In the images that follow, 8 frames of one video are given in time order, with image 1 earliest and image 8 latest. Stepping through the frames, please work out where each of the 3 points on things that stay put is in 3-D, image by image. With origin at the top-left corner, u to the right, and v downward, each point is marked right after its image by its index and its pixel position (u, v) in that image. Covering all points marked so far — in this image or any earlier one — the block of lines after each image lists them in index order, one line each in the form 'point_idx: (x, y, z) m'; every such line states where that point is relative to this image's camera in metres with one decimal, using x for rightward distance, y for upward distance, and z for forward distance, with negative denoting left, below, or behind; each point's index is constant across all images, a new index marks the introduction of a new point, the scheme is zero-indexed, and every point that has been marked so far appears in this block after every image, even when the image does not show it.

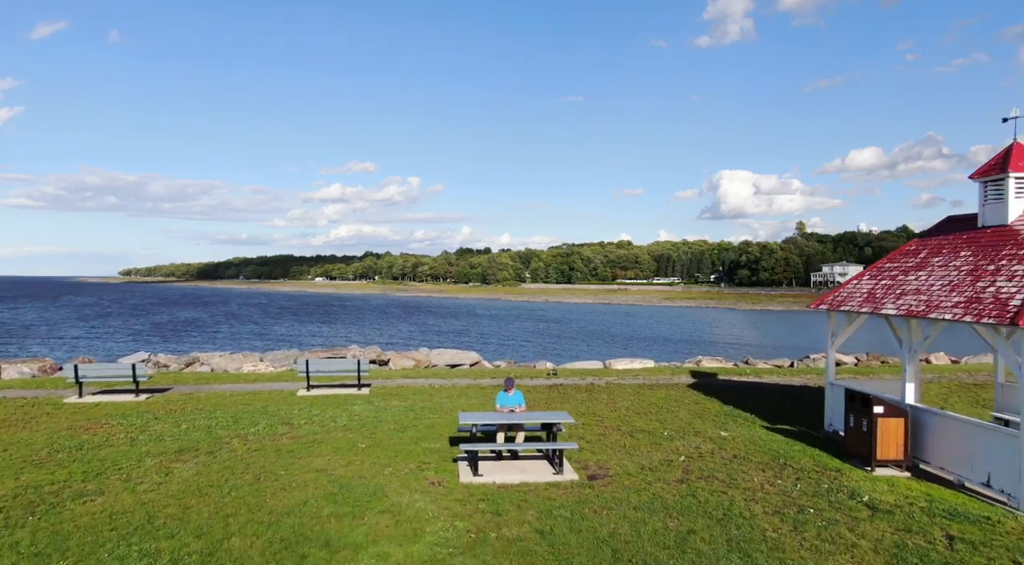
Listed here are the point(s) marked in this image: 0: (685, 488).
0: (+1.8, -2.1, +7.2) m
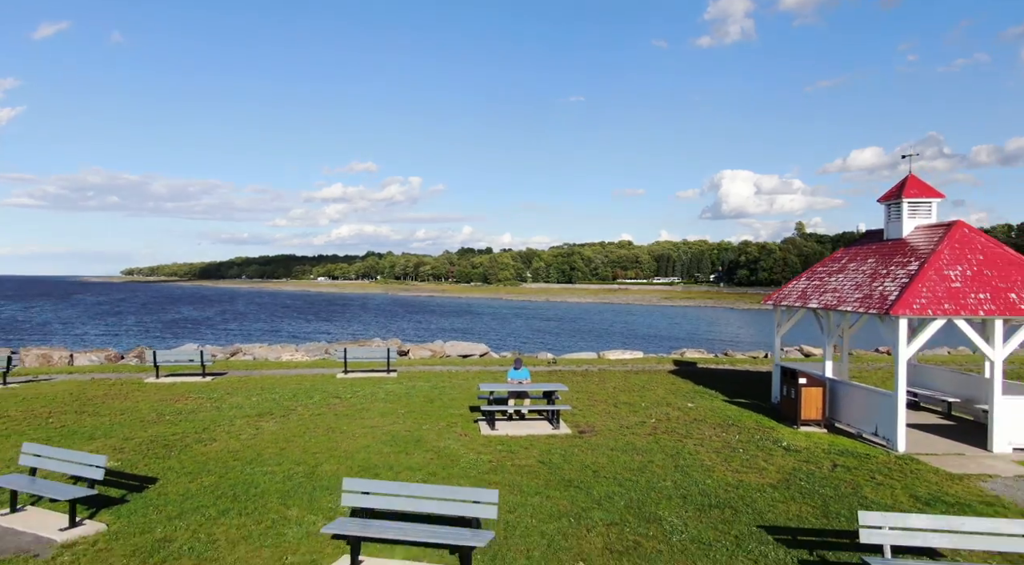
0: (+1.9, -2.1, +9.5) m
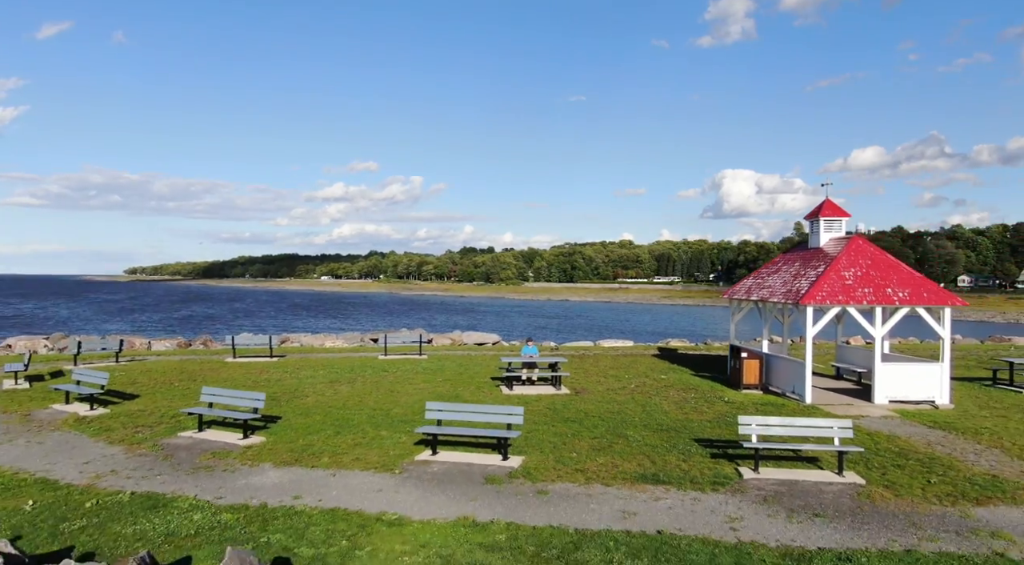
0: (+2.1, -2.0, +12.9) m
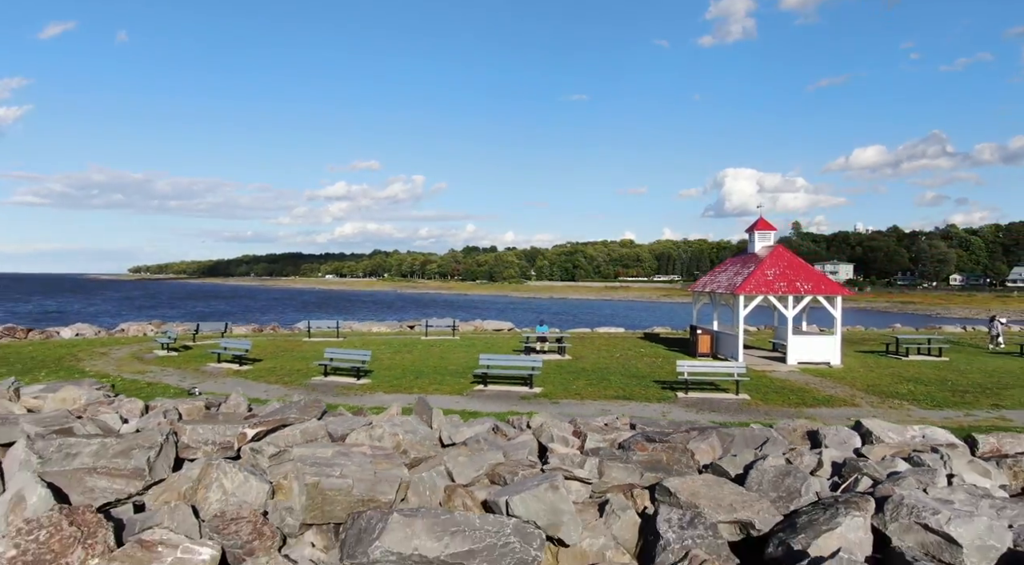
0: (+2.6, -1.9, +17.8) m
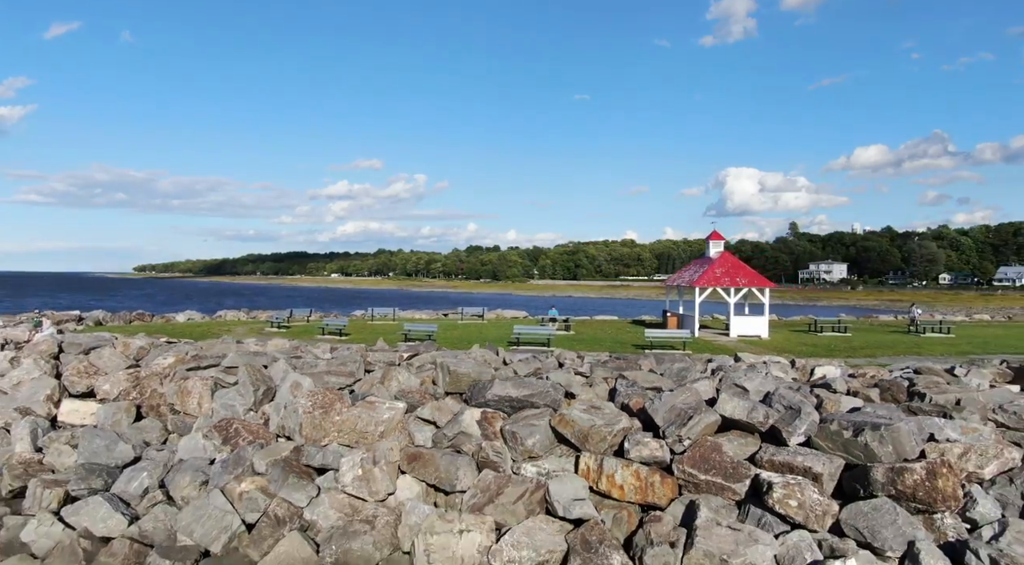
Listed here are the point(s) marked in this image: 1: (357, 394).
0: (+3.3, -1.8, +24.5) m
1: (-2.9, -2.1, +13.3) m
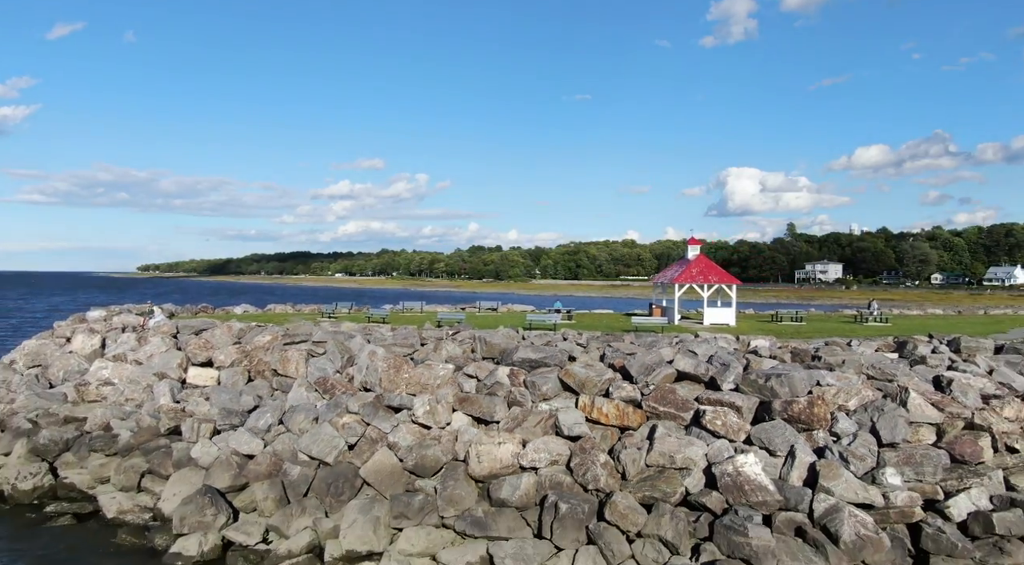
0: (+3.7, -1.7, +29.5) m
1: (-2.5, -2.0, +18.3) m
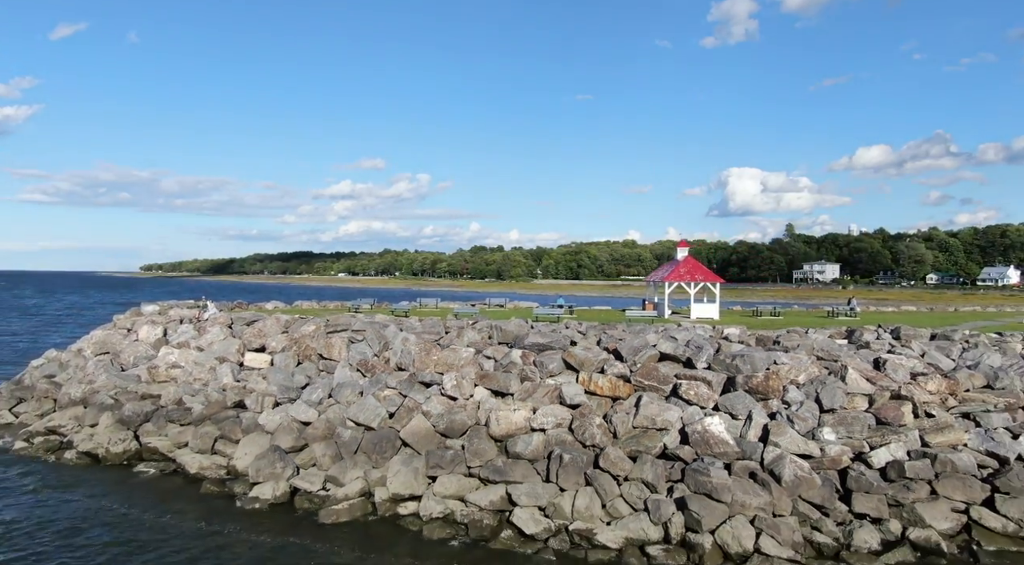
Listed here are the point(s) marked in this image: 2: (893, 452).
0: (+4.1, -1.6, +32.9) m
1: (-2.1, -1.9, +21.8) m
2: (+9.0, -4.0, +16.6) m
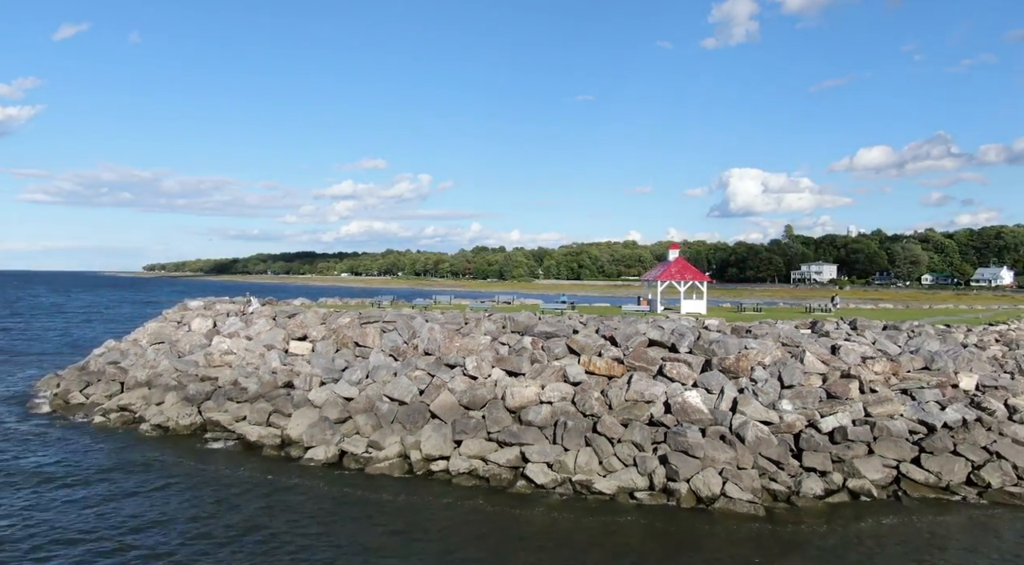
0: (+4.5, -1.5, +36.5) m
1: (-1.7, -1.8, +25.4) m
2: (+9.3, -3.9, +20.1) m
